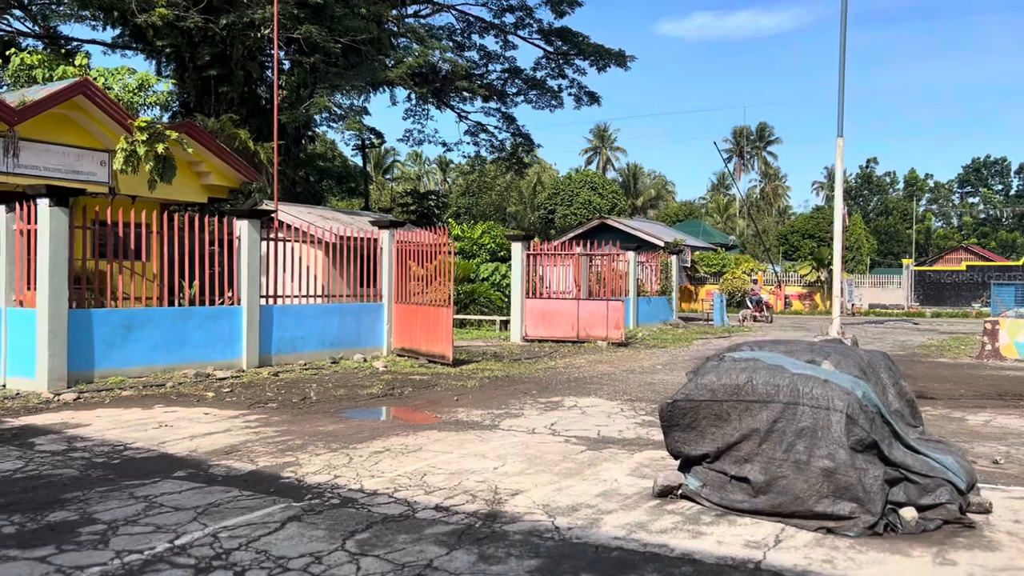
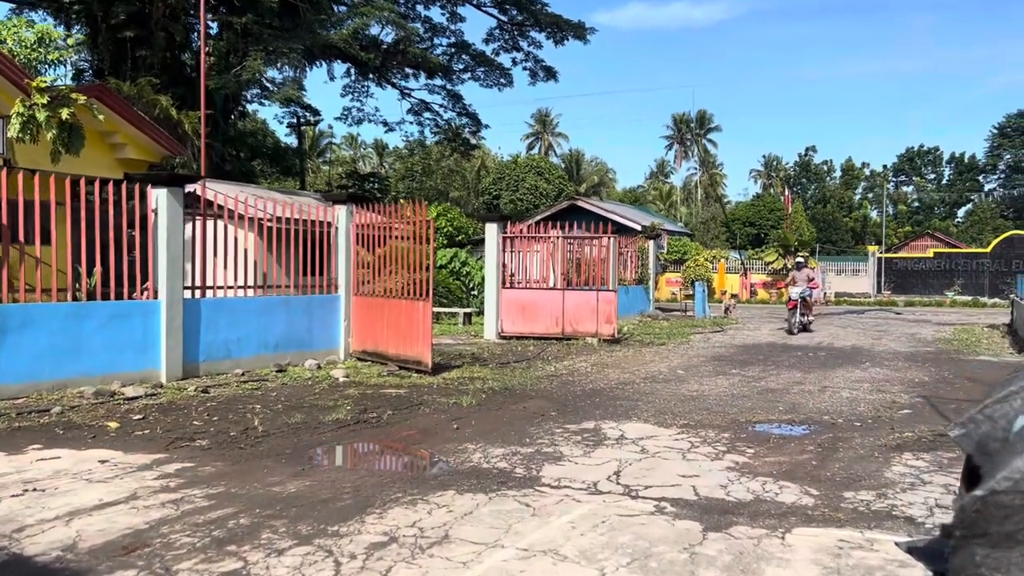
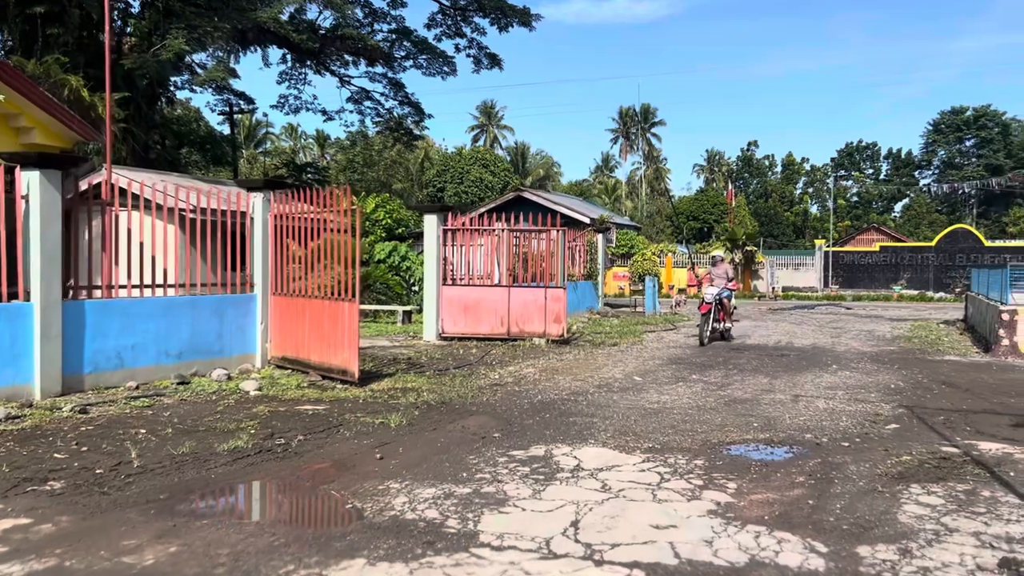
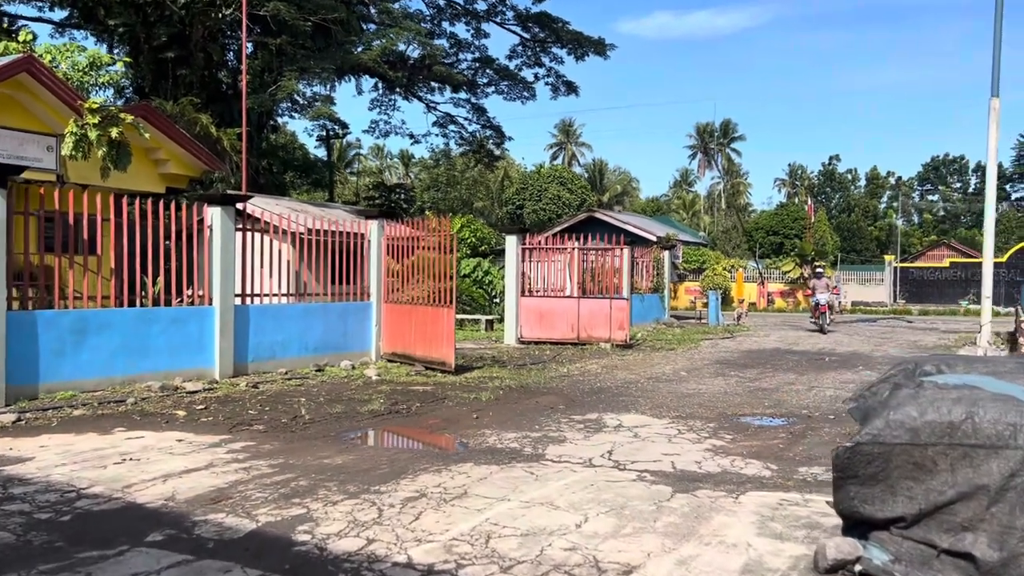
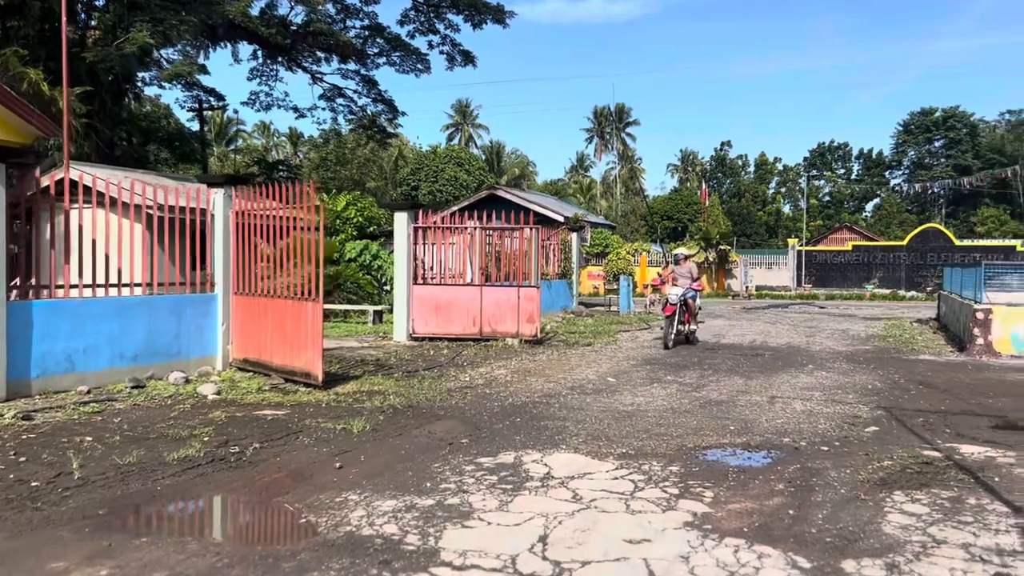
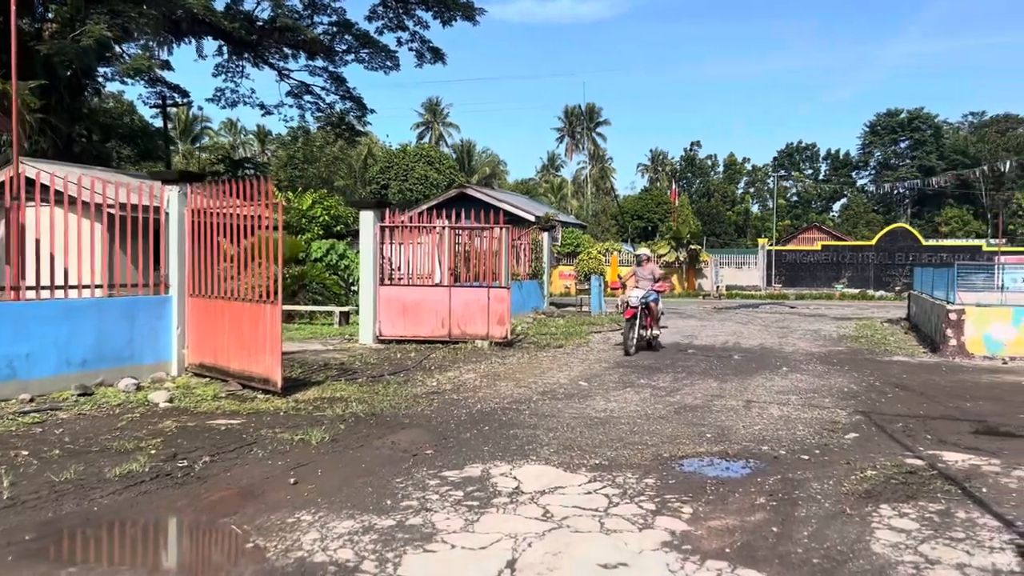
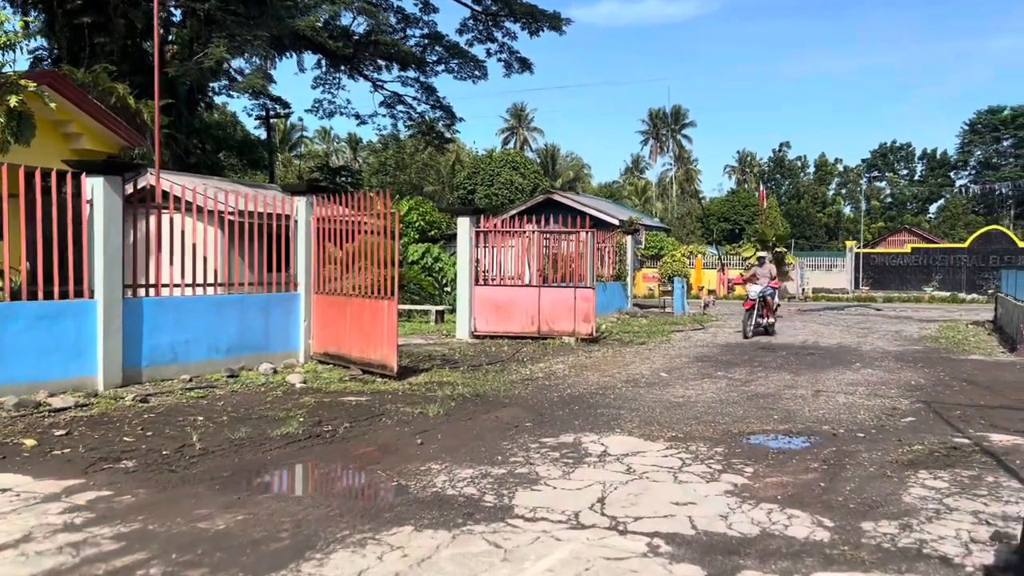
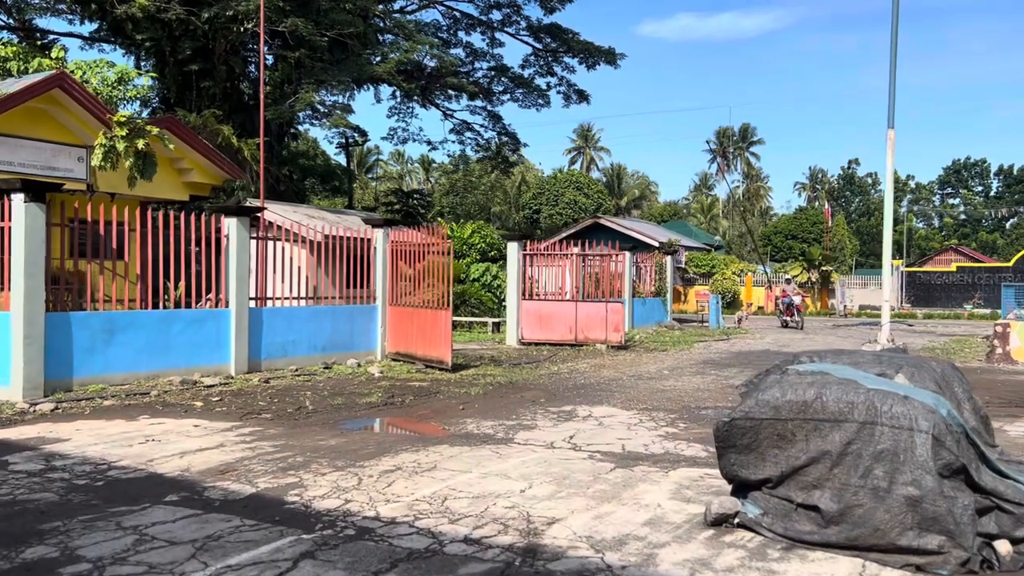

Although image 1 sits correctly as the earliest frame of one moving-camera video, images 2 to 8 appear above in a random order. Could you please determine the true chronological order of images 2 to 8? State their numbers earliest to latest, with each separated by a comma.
8, 4, 2, 7, 3, 5, 6
